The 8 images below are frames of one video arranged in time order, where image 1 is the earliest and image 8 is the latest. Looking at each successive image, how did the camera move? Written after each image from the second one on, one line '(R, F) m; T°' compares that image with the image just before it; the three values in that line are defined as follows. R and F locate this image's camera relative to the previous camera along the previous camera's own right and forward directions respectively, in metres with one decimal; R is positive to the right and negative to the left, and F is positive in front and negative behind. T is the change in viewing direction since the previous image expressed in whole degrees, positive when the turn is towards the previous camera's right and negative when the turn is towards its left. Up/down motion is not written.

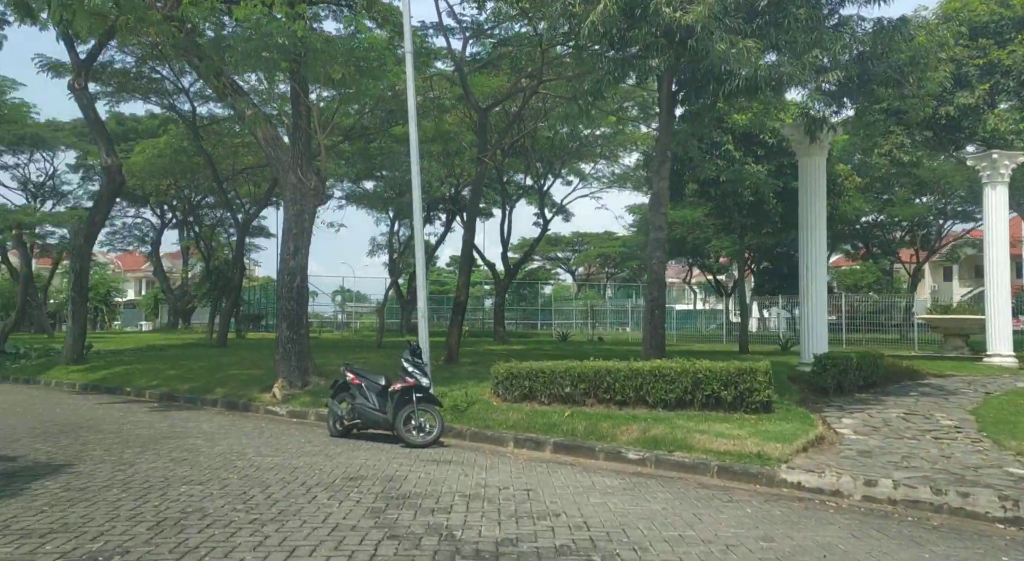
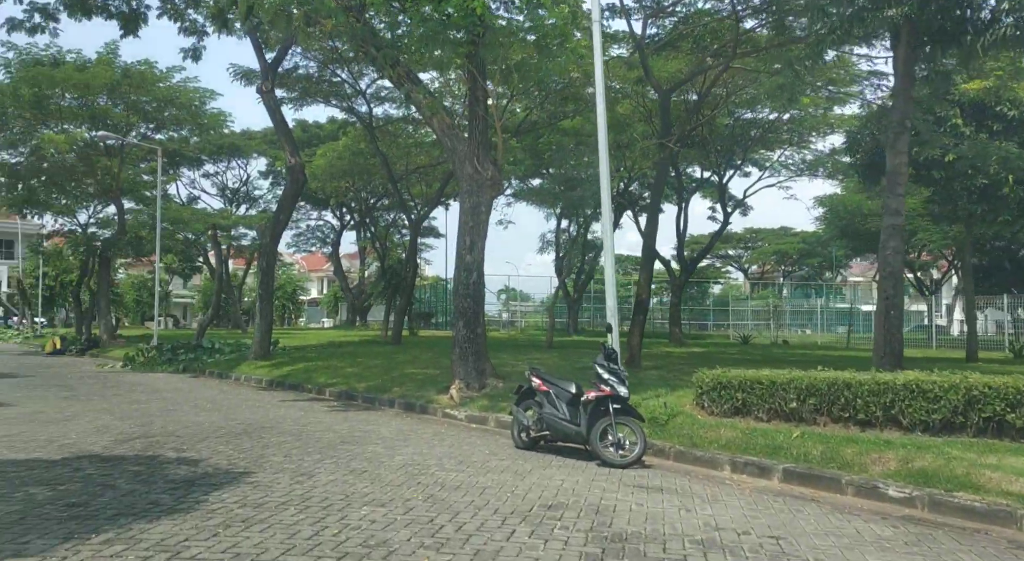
(-0.4, +1.0) m; -12°
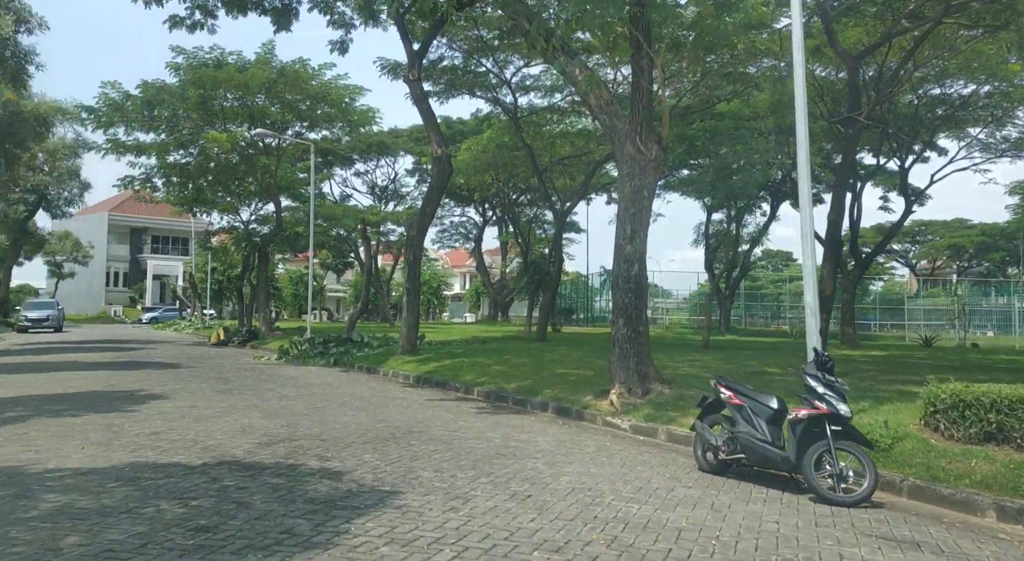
(-0.4, +1.1) m; -10°
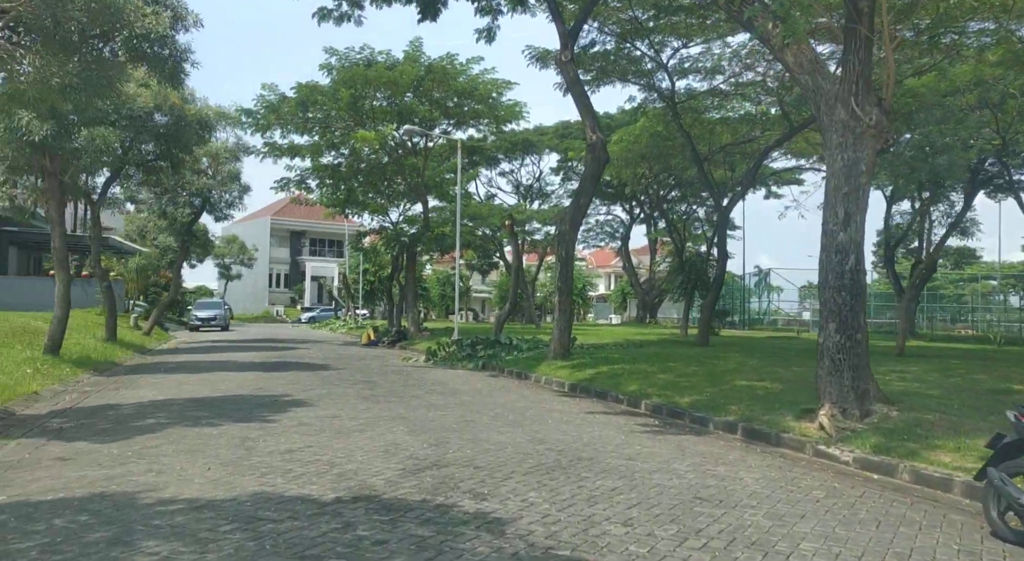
(-0.4, +1.5) m; -10°
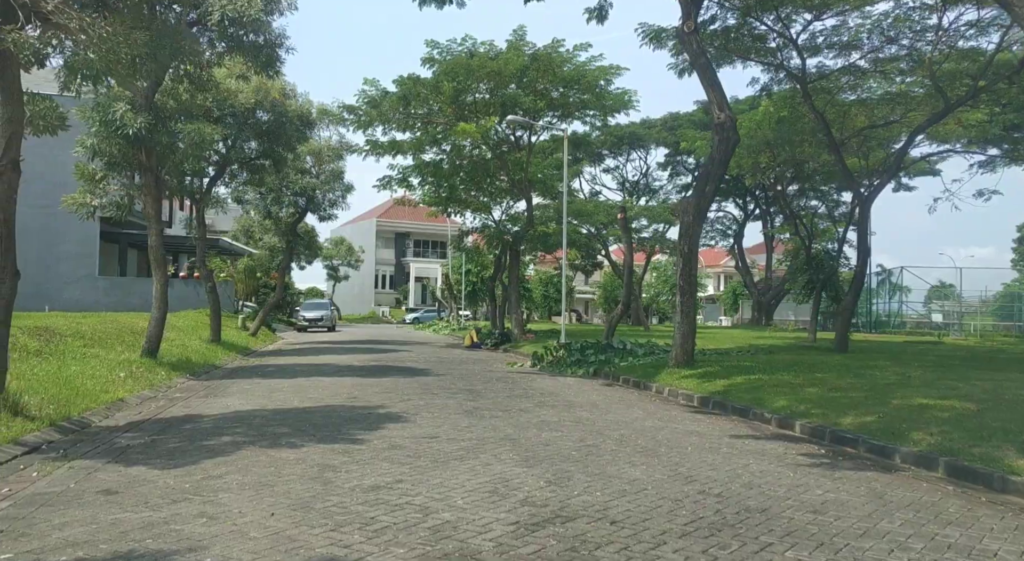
(-0.3, +1.6) m; -7°
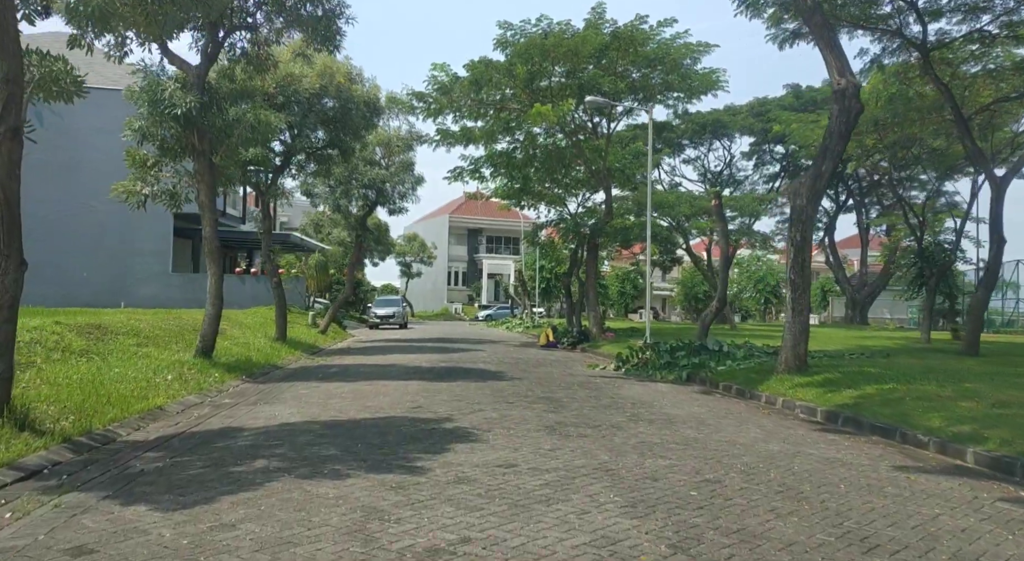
(-0.2, +1.7) m; -5°
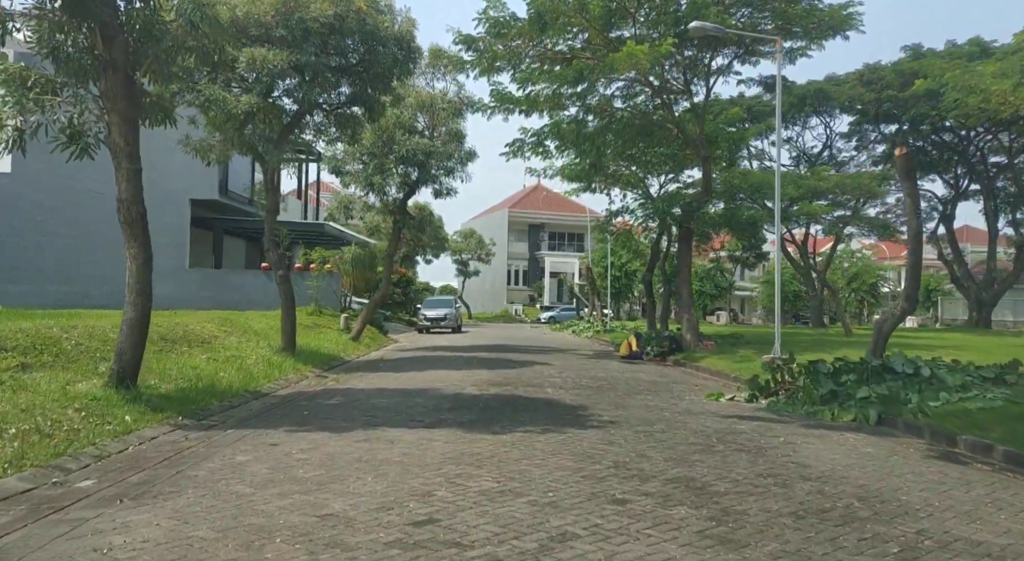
(-0.3, +5.5) m; -4°
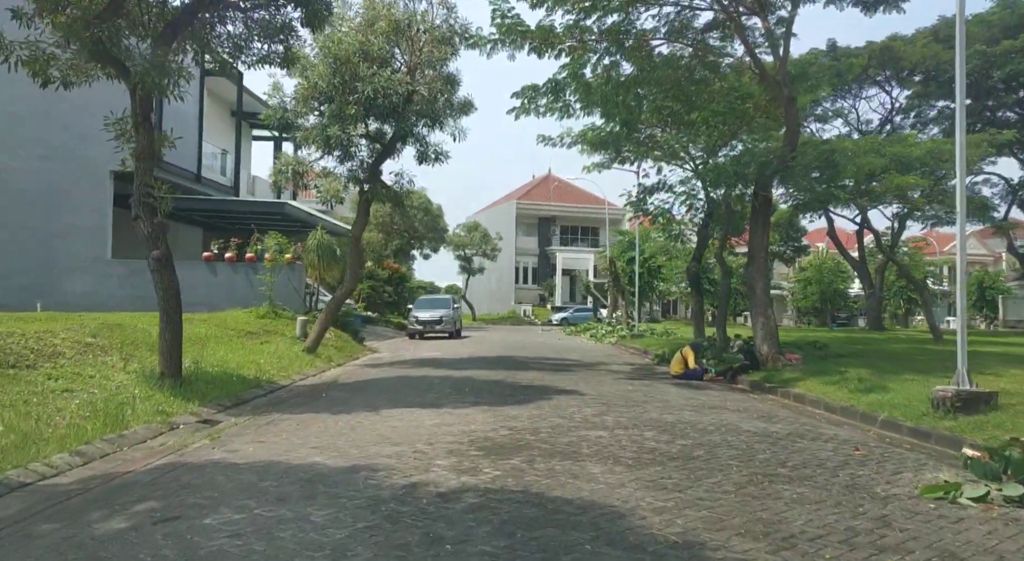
(0.0, +6.4) m; -1°
